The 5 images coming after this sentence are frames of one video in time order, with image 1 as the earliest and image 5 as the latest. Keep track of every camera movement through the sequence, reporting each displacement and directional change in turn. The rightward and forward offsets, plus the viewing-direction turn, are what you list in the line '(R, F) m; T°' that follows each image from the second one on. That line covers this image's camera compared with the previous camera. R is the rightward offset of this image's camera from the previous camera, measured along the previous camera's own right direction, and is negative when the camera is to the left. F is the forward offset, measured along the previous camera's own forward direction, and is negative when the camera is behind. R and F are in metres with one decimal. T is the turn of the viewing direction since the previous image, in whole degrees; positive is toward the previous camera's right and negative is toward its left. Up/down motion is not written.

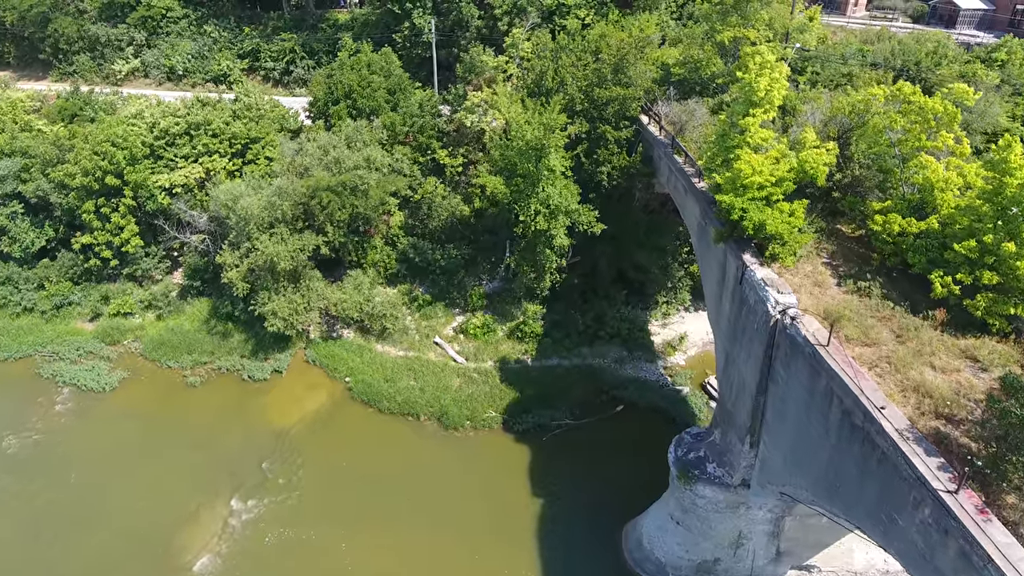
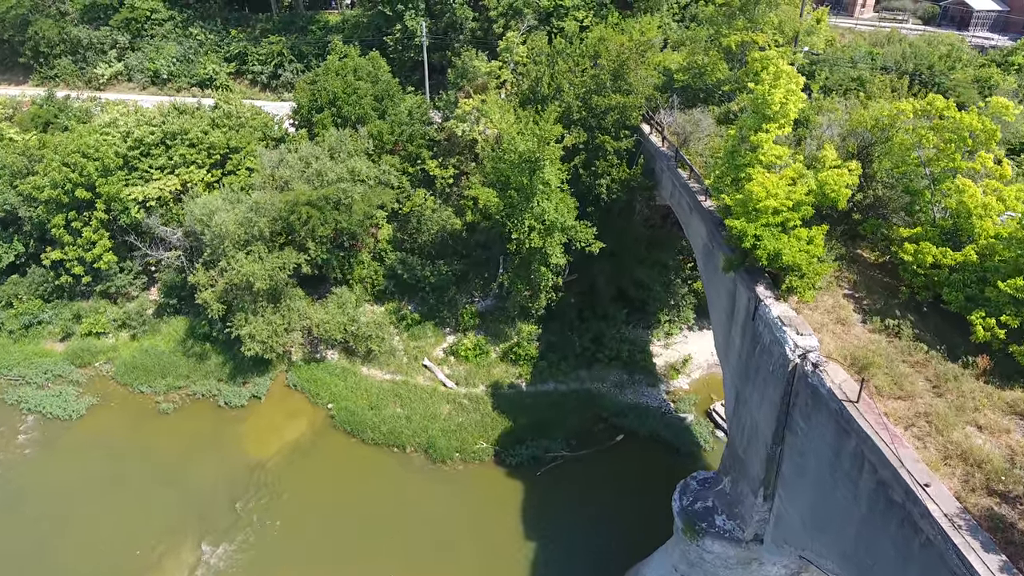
(+0.3, +1.5) m; 0°
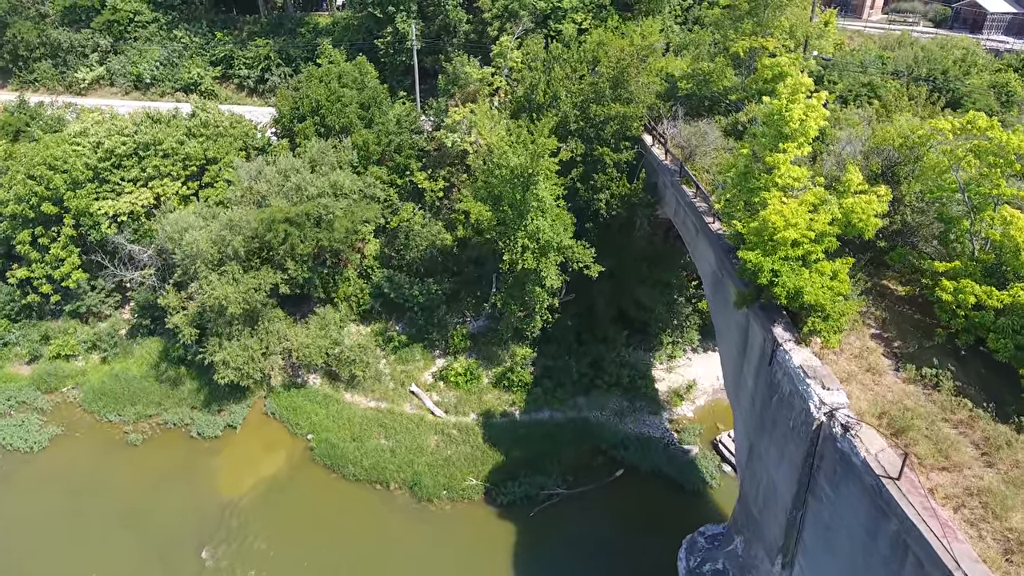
(+0.3, +1.6) m; 0°
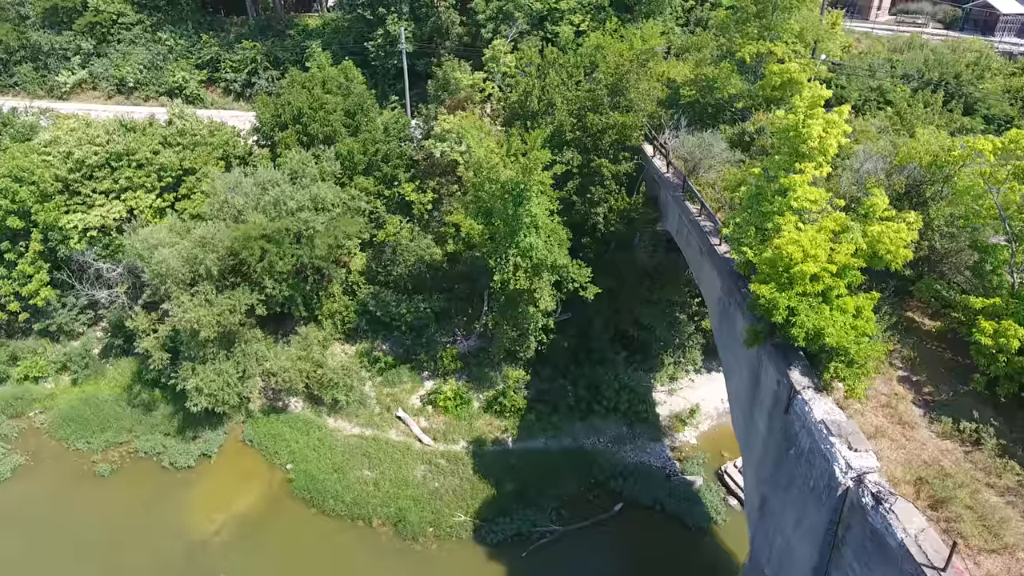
(+0.3, +1.4) m; 0°
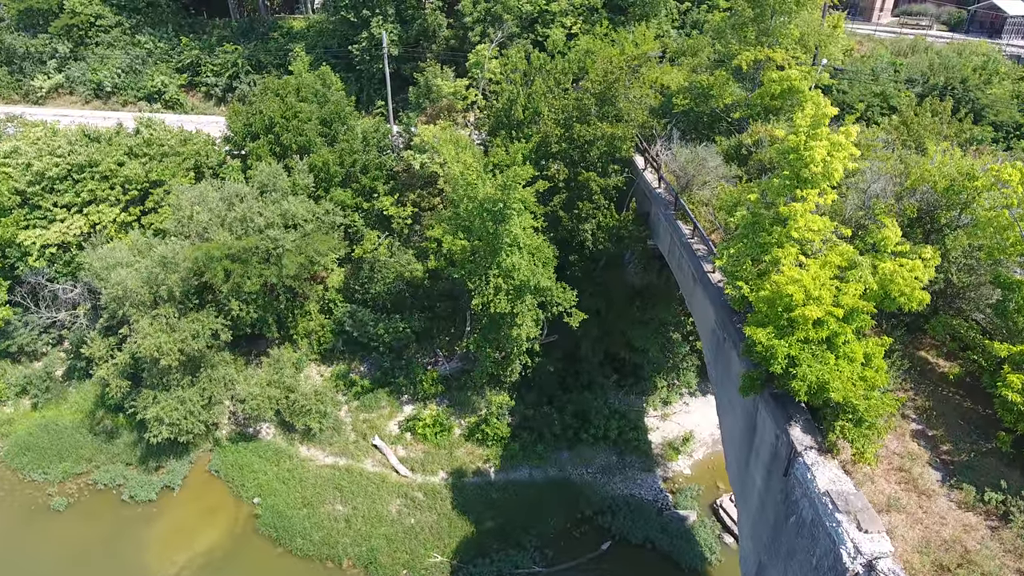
(+0.6, +1.3) m; 0°
